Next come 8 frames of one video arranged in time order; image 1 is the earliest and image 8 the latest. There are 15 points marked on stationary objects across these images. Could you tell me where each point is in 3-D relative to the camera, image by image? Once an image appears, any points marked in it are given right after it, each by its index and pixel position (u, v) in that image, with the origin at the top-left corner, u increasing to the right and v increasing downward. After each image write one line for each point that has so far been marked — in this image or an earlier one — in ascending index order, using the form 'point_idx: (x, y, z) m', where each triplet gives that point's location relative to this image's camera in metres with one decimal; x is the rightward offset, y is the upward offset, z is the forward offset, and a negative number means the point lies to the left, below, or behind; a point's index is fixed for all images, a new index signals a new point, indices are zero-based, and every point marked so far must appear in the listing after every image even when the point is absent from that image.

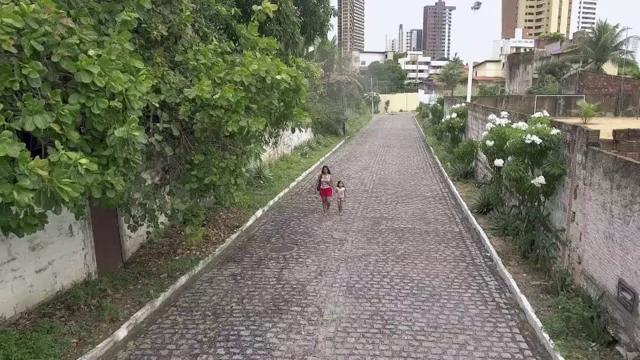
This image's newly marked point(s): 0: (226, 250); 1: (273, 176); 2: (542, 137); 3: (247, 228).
0: (-2.1, -1.6, +10.4) m
1: (-1.8, +0.2, +18.0) m
2: (+3.9, +0.8, +8.1) m
3: (-1.9, -1.3, +12.0) m
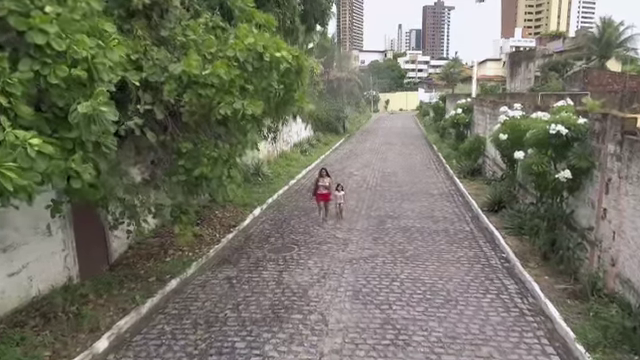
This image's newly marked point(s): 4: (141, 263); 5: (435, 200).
0: (-2.1, -1.5, +9.6) m
1: (-1.8, +0.2, +17.2) m
2: (+4.0, +0.9, +7.4) m
3: (-1.9, -1.2, +11.2) m
4: (-3.4, -1.6, +8.7) m
5: (+3.5, -0.6, +13.8) m
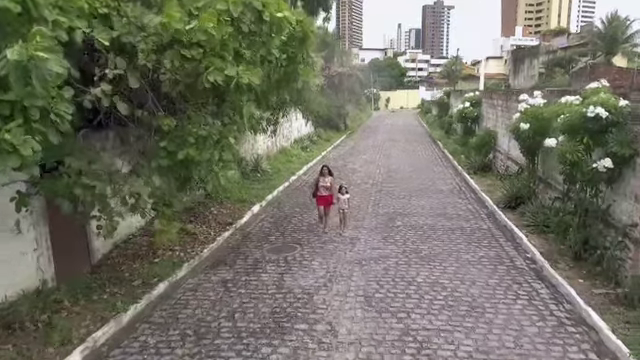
0: (-2.0, -1.4, +8.7) m
1: (-1.7, +0.4, +16.4) m
2: (+4.1, +1.0, +6.5) m
3: (-1.8, -1.0, +10.4) m
4: (-3.3, -1.4, +7.8) m
5: (+3.6, -0.5, +13.0) m
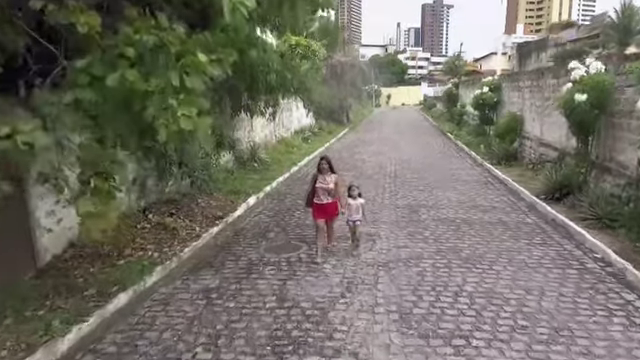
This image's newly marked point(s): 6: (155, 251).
0: (-1.8, -1.1, +6.9) m
1: (-1.6, +0.7, +14.6) m
2: (+4.2, +1.3, +4.7) m
3: (-1.6, -0.8, +8.6) m
4: (-3.1, -1.1, +6.0) m
5: (+3.8, -0.2, +11.2) m
6: (-2.4, -1.0, +6.6) m
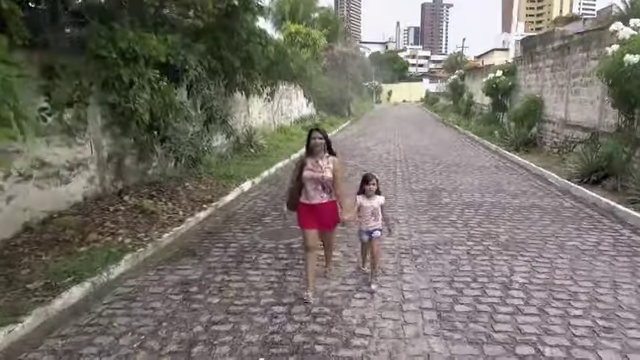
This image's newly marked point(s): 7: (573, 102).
0: (-1.7, -0.7, +5.8) m
1: (-1.5, +1.0, +13.4) m
2: (+4.3, +1.6, +3.6) m
3: (-1.5, -0.4, +7.4) m
4: (-3.0, -0.8, +4.8) m
5: (+3.8, +0.2, +10.0) m
6: (-2.3, -0.7, +5.5) m
7: (+6.0, +1.8, +10.9) m
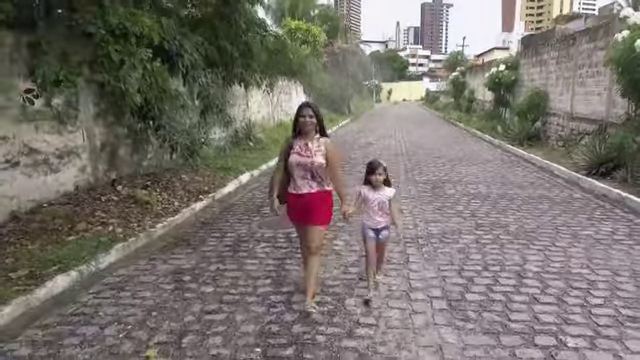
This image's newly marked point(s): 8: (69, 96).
0: (-1.7, -0.6, +5.5) m
1: (-1.5, +1.2, +13.2) m
2: (+4.3, +1.8, +3.3) m
3: (-1.5, -0.3, +7.2) m
4: (-3.0, -0.6, +4.6) m
5: (+3.8, +0.3, +9.8) m
6: (-2.3, -0.5, +5.2) m
7: (+6.0, +2.0, +10.7) m
8: (-3.3, +1.1, +6.0) m
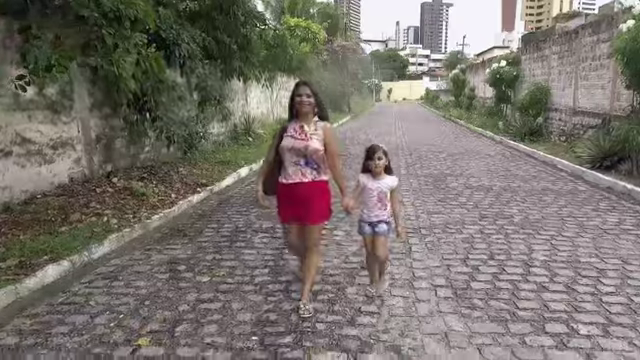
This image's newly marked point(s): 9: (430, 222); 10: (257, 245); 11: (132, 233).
0: (-1.7, -0.5, +5.4) m
1: (-1.5, +1.3, +13.0) m
2: (+4.3, +1.9, +3.2) m
3: (-1.5, -0.1, +7.0) m
4: (-3.0, -0.5, +4.4) m
5: (+3.8, +0.4, +9.7) m
6: (-2.3, -0.4, +5.1) m
7: (+6.0, +2.1, +10.5) m
8: (-3.3, +1.2, +5.8) m
9: (+1.1, -0.4, +4.8) m
10: (-0.6, -0.6, +4.2) m
11: (-1.9, -0.5, +4.8) m
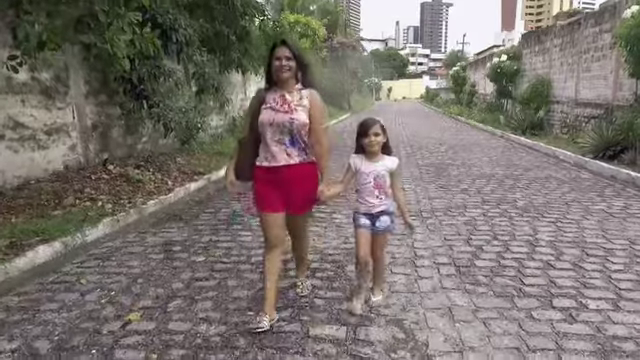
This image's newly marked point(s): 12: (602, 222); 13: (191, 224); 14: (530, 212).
0: (-1.7, -0.3, +5.3) m
1: (-1.5, +1.4, +12.9) m
2: (+4.3, +2.1, +3.1) m
3: (-1.5, 0.0, +6.9) m
4: (-3.0, -0.4, +4.3) m
5: (+3.8, +0.6, +9.6) m
6: (-2.3, -0.2, +5.0) m
7: (+6.0, +2.3, +10.4) m
8: (-3.3, +1.4, +5.7) m
9: (+1.1, -0.3, +4.7) m
10: (-0.6, -0.4, +4.1) m
11: (-1.9, -0.4, +4.6) m
12: (+2.6, -0.4, +4.2) m
13: (-1.2, -0.4, +4.4) m
14: (+2.0, -0.3, +4.5) m
